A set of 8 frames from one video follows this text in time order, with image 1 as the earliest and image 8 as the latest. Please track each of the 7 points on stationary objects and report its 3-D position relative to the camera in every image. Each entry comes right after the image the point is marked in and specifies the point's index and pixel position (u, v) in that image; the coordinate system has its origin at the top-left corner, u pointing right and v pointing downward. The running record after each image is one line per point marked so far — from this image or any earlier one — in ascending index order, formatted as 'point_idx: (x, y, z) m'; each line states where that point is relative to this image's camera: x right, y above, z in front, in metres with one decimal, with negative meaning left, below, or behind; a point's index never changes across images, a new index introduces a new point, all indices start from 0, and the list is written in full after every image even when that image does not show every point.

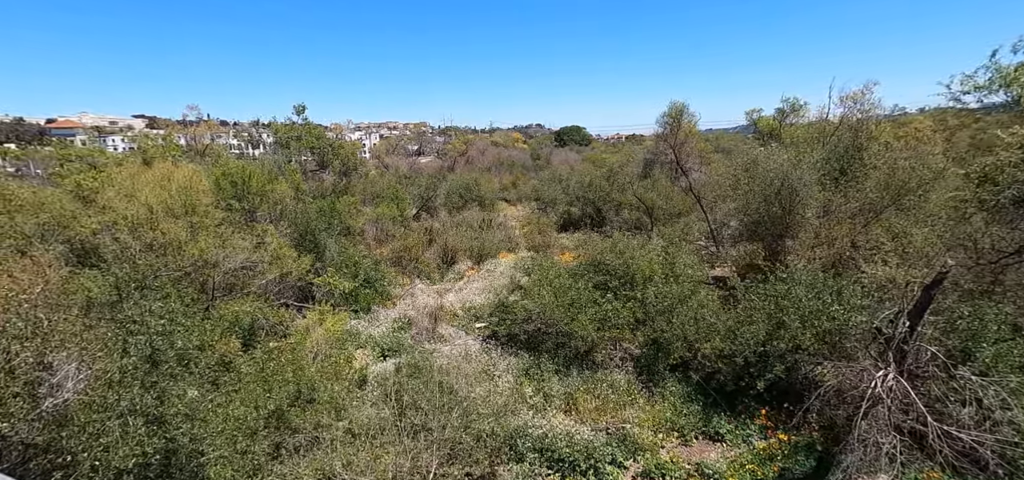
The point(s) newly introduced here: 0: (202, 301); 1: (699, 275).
0: (-5.4, -1.1, +9.3) m
1: (+3.8, -0.6, +10.2) m
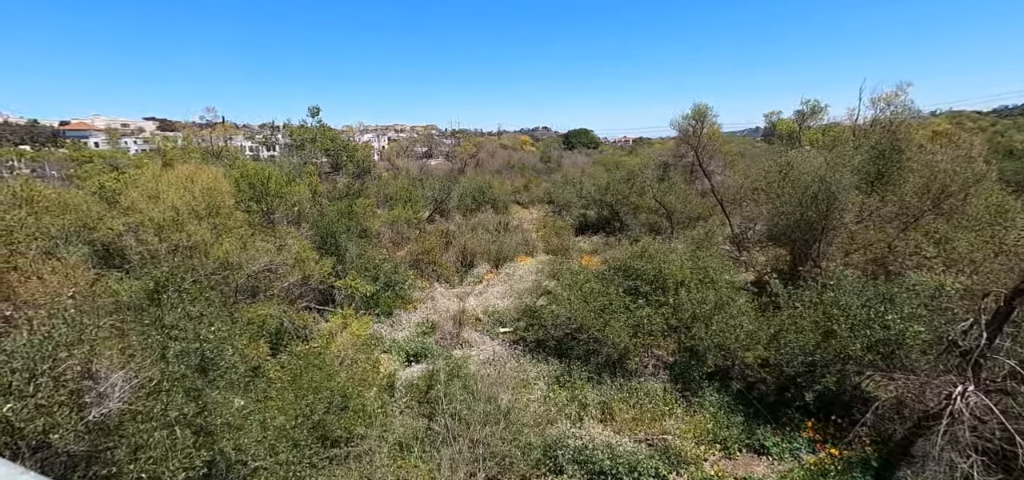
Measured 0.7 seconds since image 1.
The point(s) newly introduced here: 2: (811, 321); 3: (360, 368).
0: (-4.9, -1.1, +9.2) m
1: (+4.3, -0.7, +10.0) m
2: (+4.3, -1.2, +7.5) m
3: (-2.5, -2.1, +8.8) m
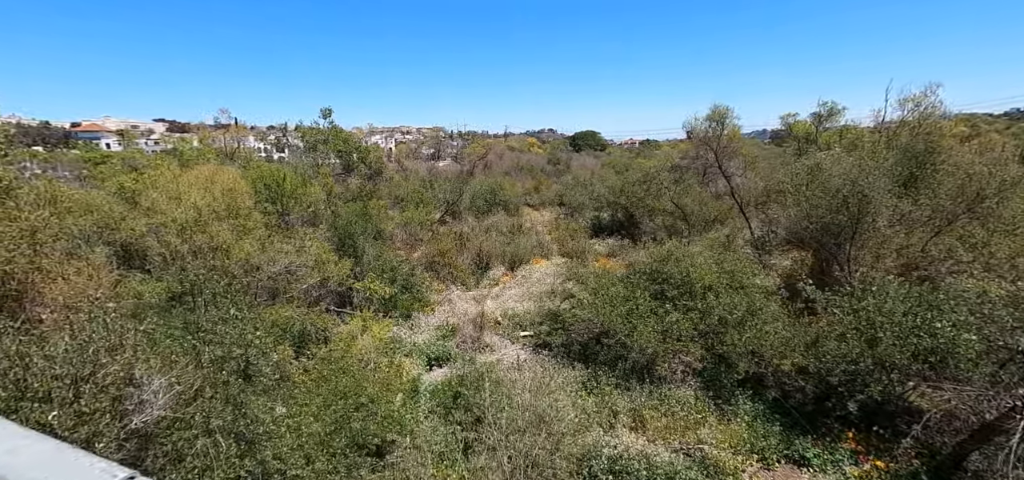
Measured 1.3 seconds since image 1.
0: (-4.5, -1.2, +9.1) m
1: (+4.8, -0.8, +9.8) m
2: (+4.7, -1.2, +7.3) m
3: (-2.1, -2.2, +8.6) m
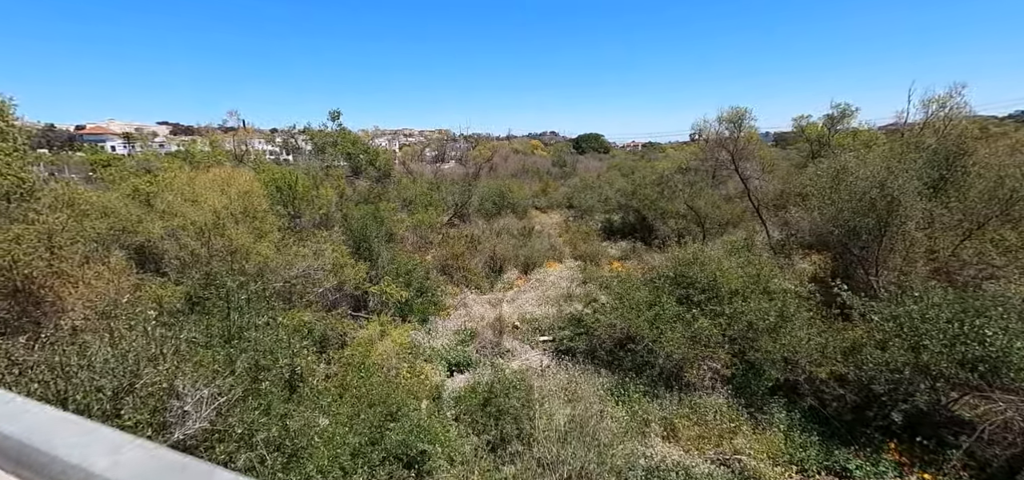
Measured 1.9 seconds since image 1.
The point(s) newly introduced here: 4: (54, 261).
0: (-4.0, -1.2, +8.9) m
1: (+5.2, -0.9, +9.5) m
2: (+5.2, -1.3, +7.1) m
3: (-1.7, -2.2, +8.5) m
4: (-6.9, -0.3, +7.9) m
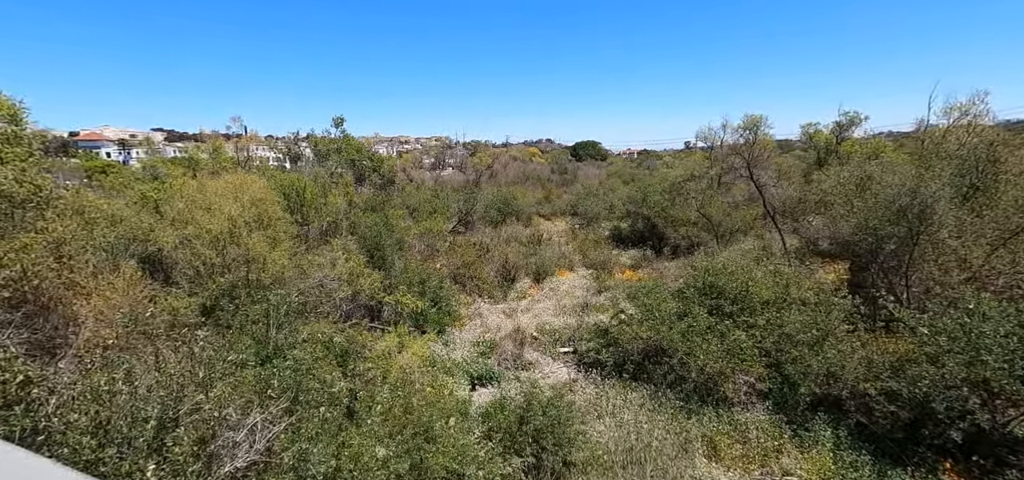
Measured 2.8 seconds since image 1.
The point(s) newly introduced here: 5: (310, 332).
0: (-3.6, -1.4, +8.6) m
1: (+5.7, -1.0, +9.3) m
2: (+5.6, -1.4, +6.8) m
3: (-1.2, -2.4, +8.1) m
4: (-6.4, -0.5, +7.6) m
5: (-3.3, -1.5, +8.6) m
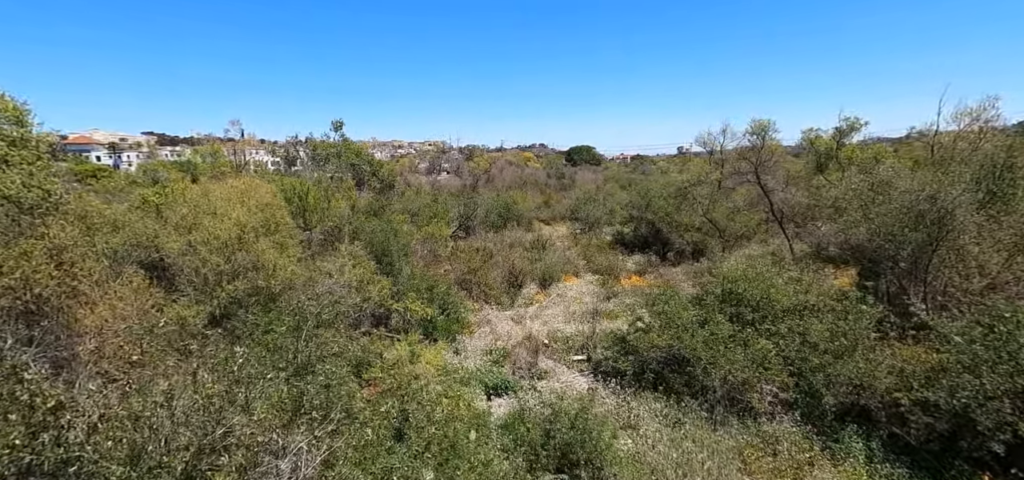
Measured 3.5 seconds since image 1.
0: (-3.3, -1.5, +8.3) m
1: (+6.0, -1.1, +9.1) m
2: (+6.0, -1.5, +6.6) m
3: (-0.9, -2.5, +7.9) m
4: (-6.1, -0.5, +7.3) m
5: (-3.0, -1.6, +8.3) m
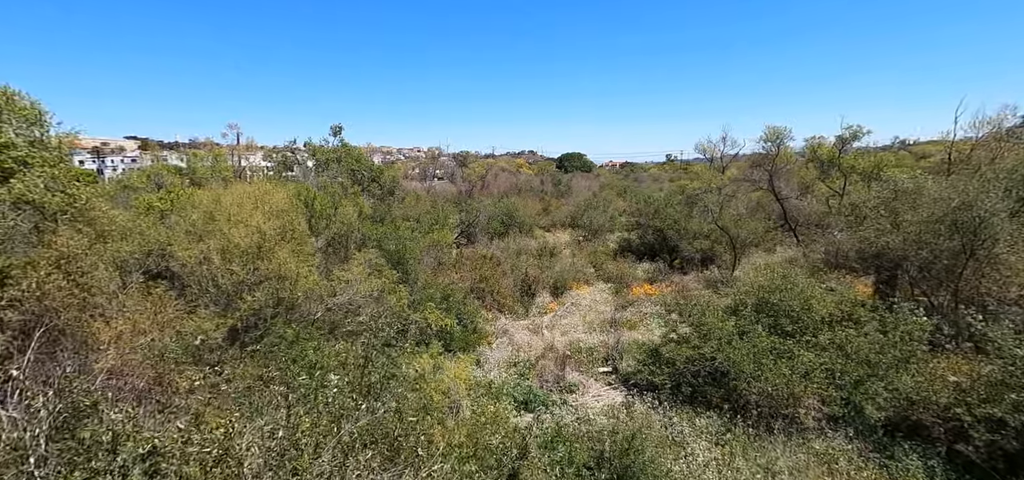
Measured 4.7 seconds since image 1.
0: (-2.7, -1.6, +7.9) m
1: (+6.5, -1.3, +8.9) m
2: (+6.6, -1.6, +6.4) m
3: (-0.3, -2.6, +7.5) m
4: (-5.5, -0.6, +6.8) m
5: (-2.4, -1.7, +7.9) m
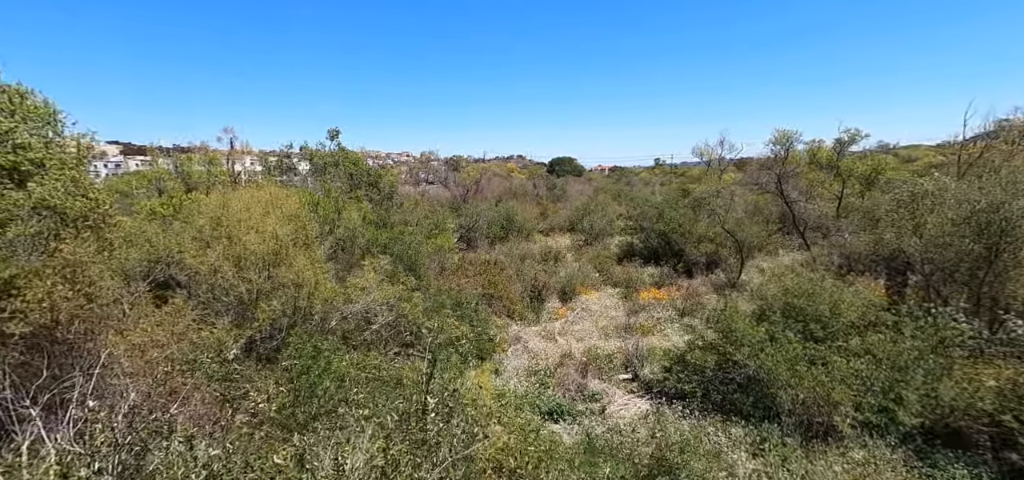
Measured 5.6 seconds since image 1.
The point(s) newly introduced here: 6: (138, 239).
0: (-2.3, -1.7, +7.5) m
1: (+6.9, -1.3, +8.7) m
2: (+7.0, -1.6, +6.2) m
3: (+0.1, -2.7, +7.2) m
4: (-5.1, -0.7, +6.4) m
5: (-2.0, -1.8, +7.6) m
6: (-6.1, 0.0, +8.5) m
